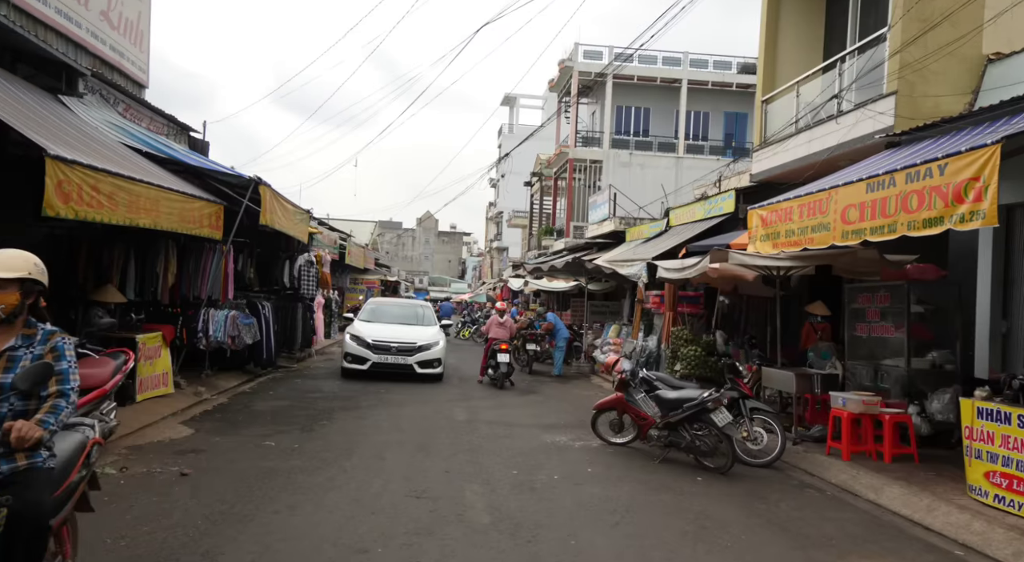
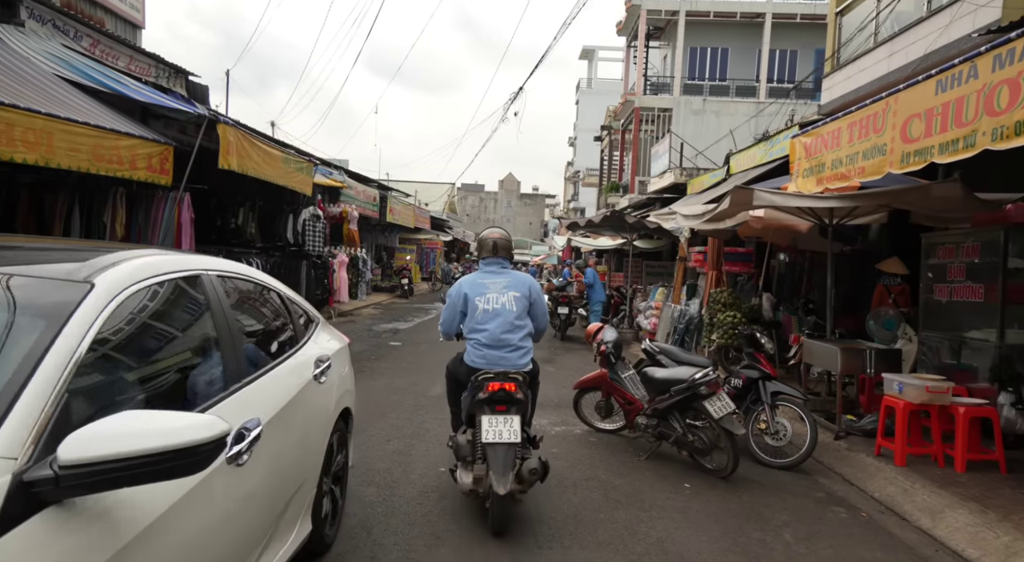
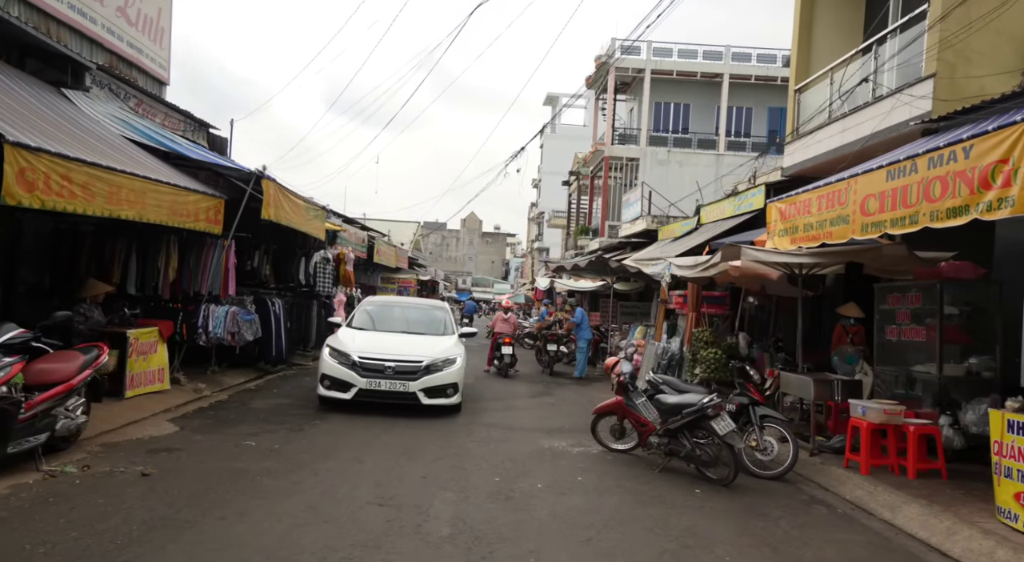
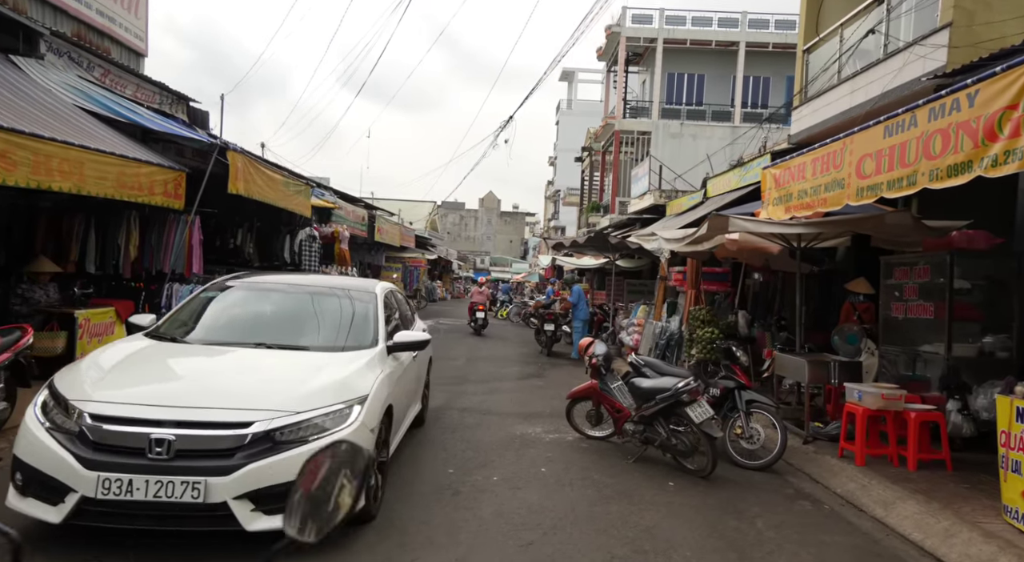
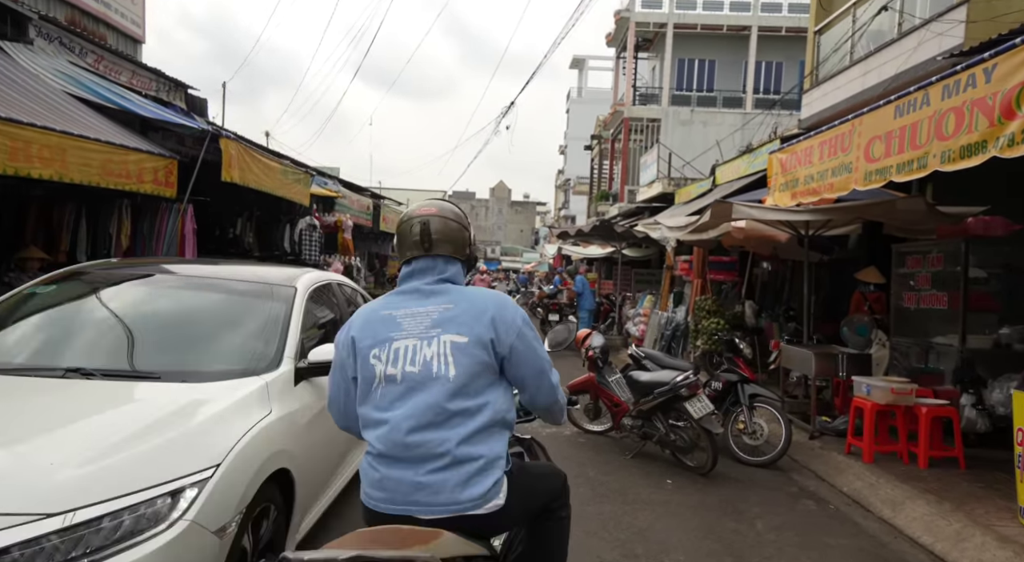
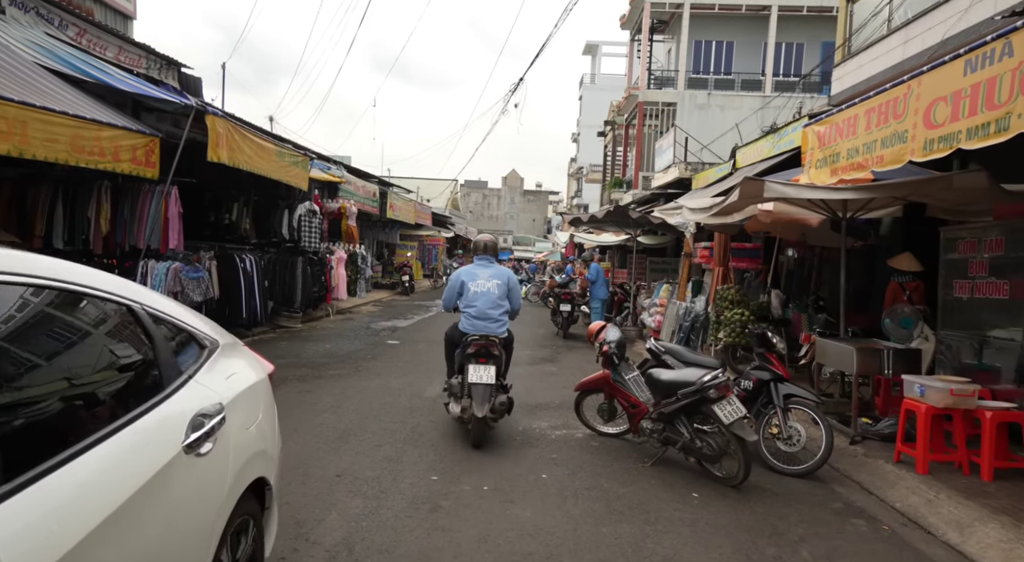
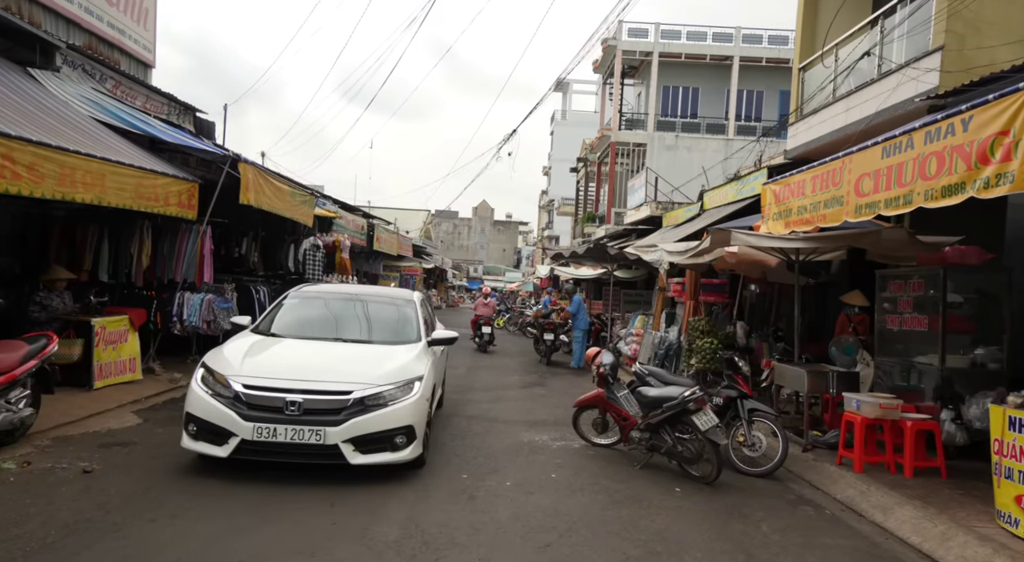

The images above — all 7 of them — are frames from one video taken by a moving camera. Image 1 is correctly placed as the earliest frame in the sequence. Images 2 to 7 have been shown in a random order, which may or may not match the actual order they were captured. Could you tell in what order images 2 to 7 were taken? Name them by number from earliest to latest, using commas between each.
3, 7, 4, 5, 2, 6
